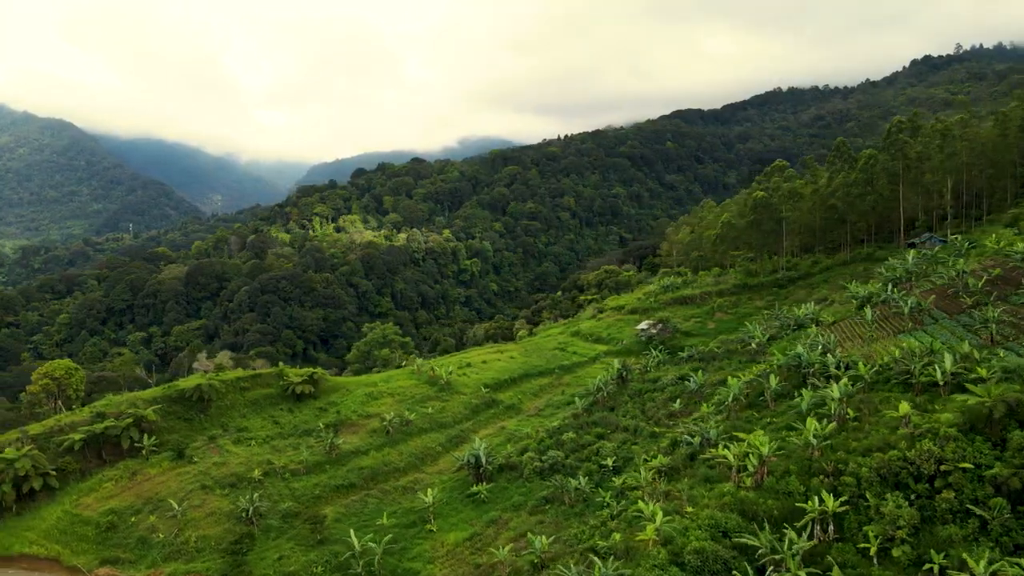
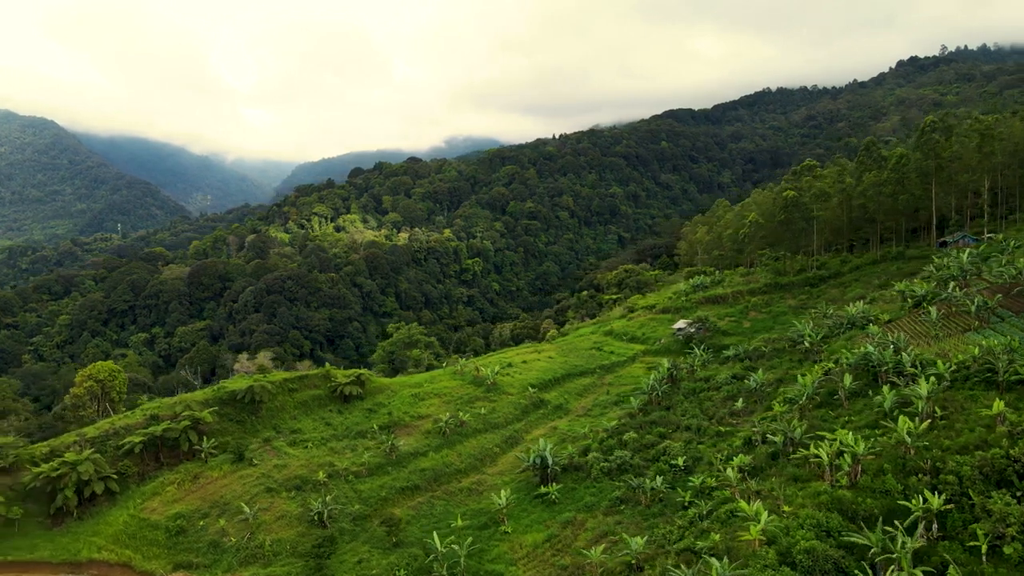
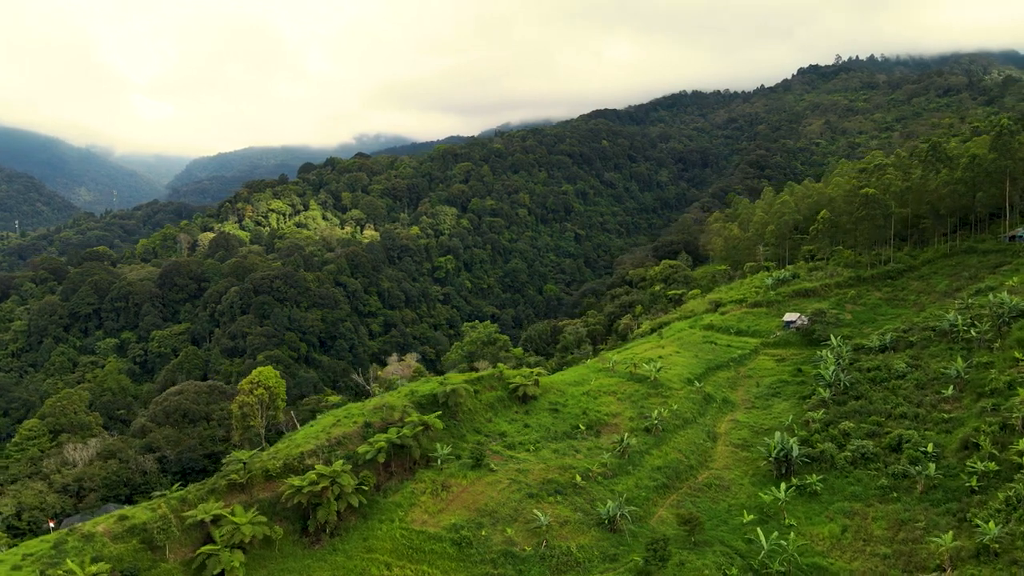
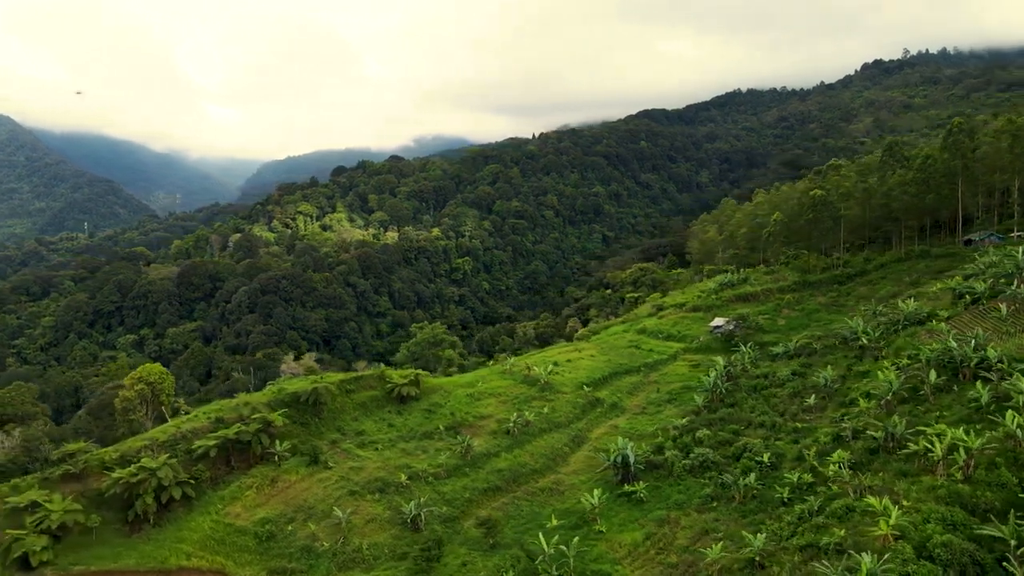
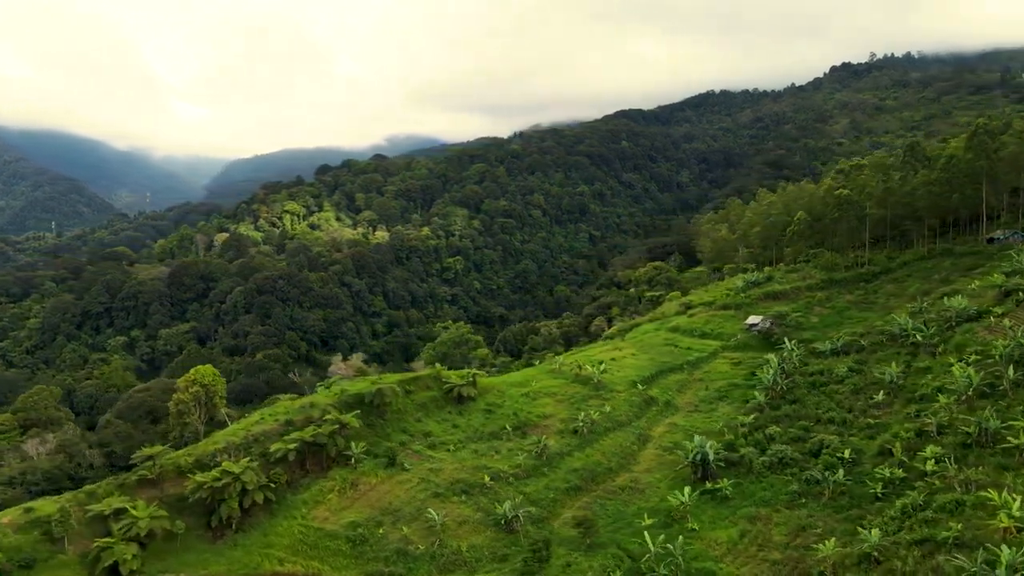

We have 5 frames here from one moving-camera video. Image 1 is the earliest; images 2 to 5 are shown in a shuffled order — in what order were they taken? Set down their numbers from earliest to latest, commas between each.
2, 4, 5, 3
